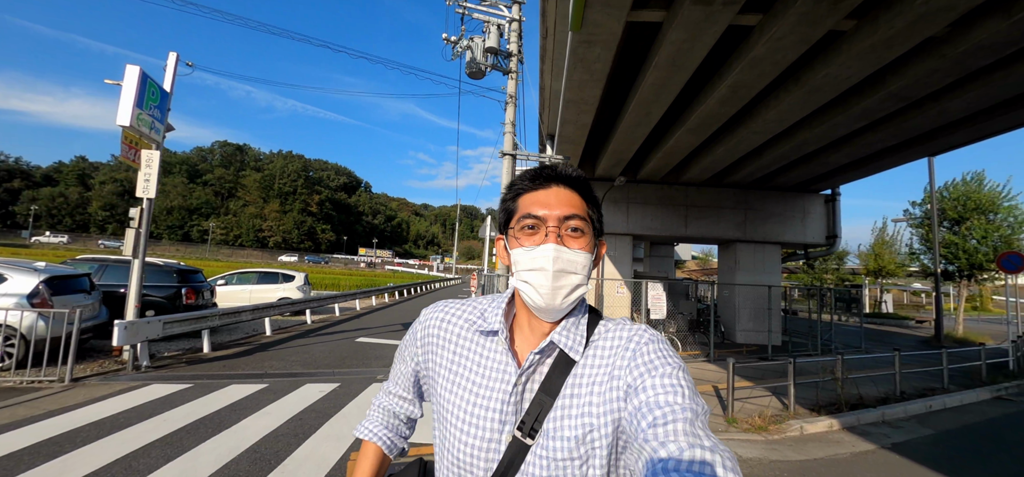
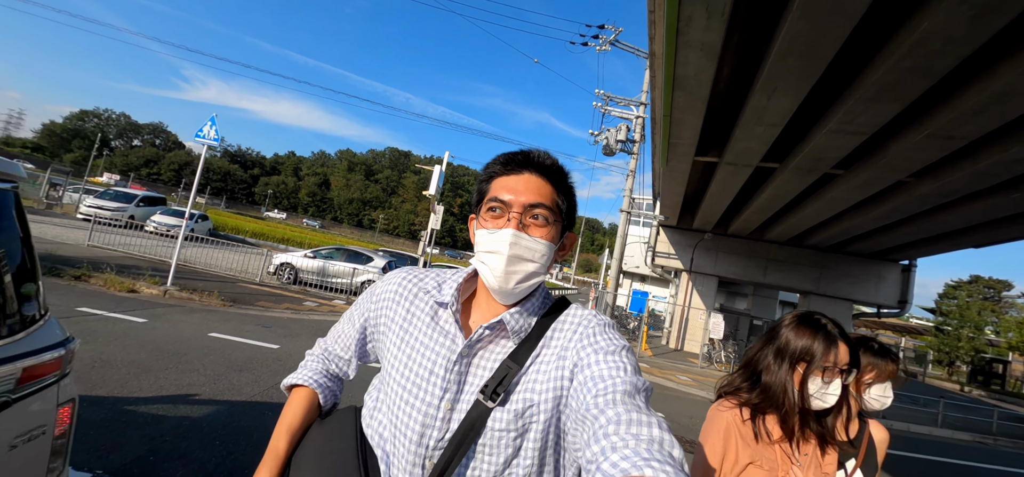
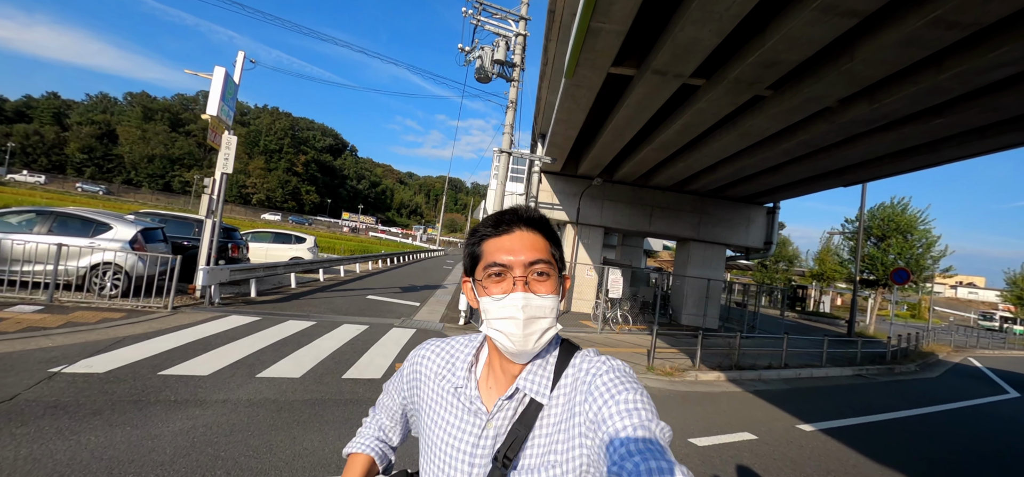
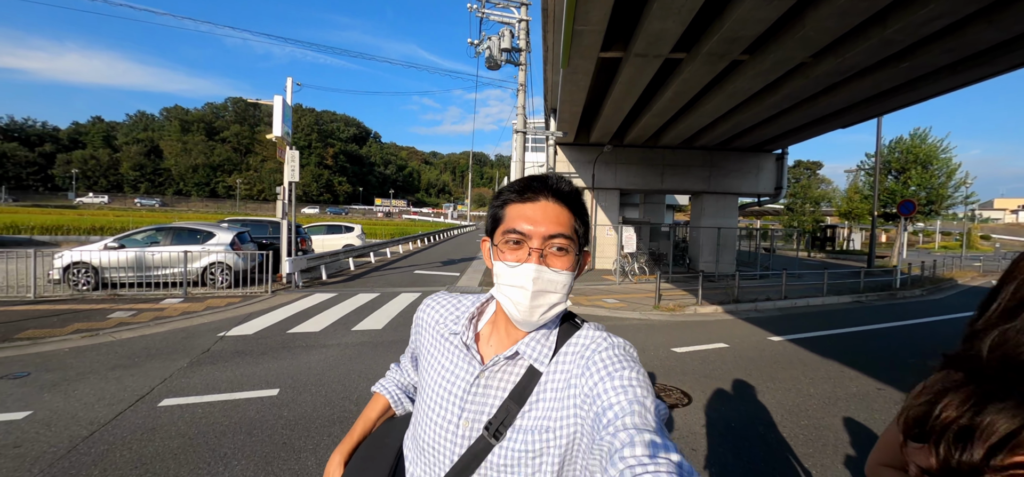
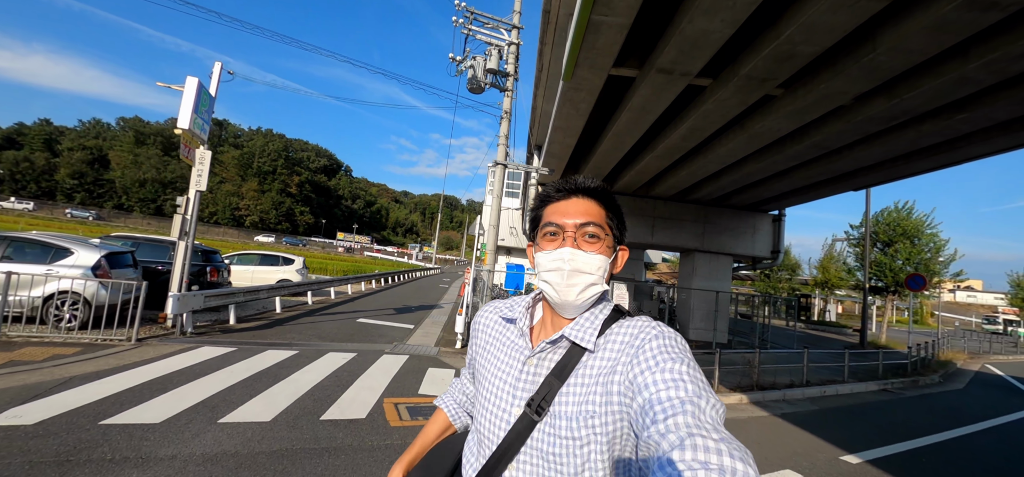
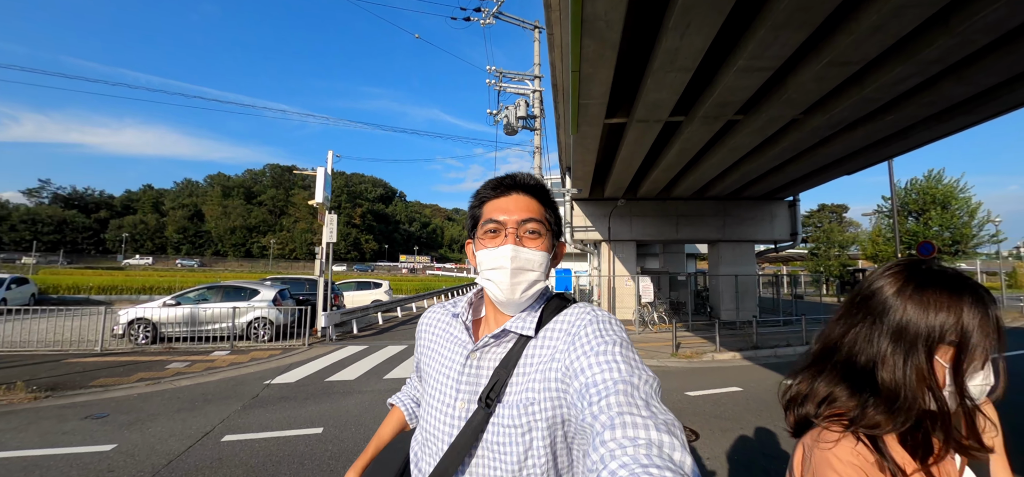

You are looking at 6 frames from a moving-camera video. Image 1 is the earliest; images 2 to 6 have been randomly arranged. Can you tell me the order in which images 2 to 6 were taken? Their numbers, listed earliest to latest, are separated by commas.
5, 3, 4, 6, 2
